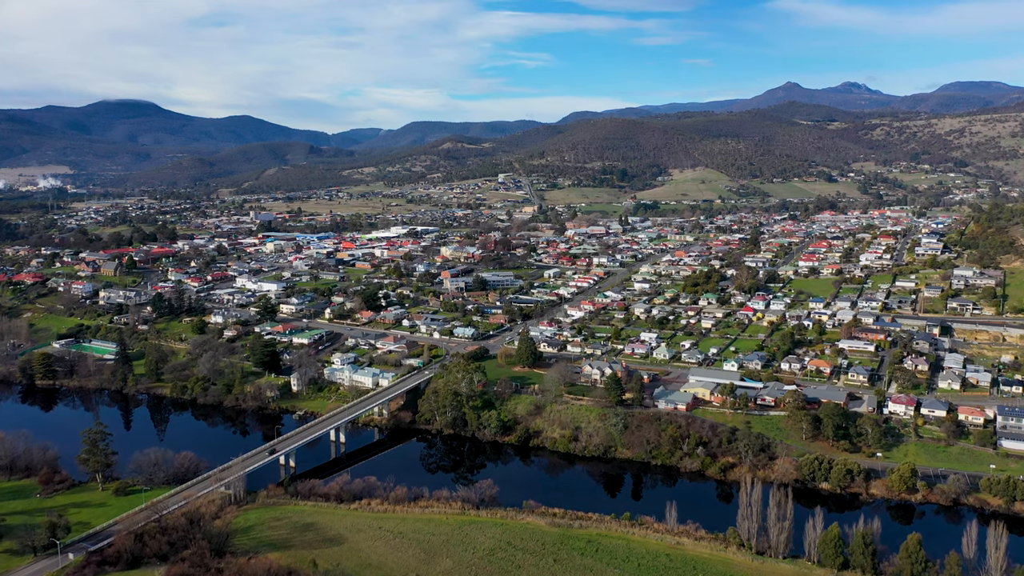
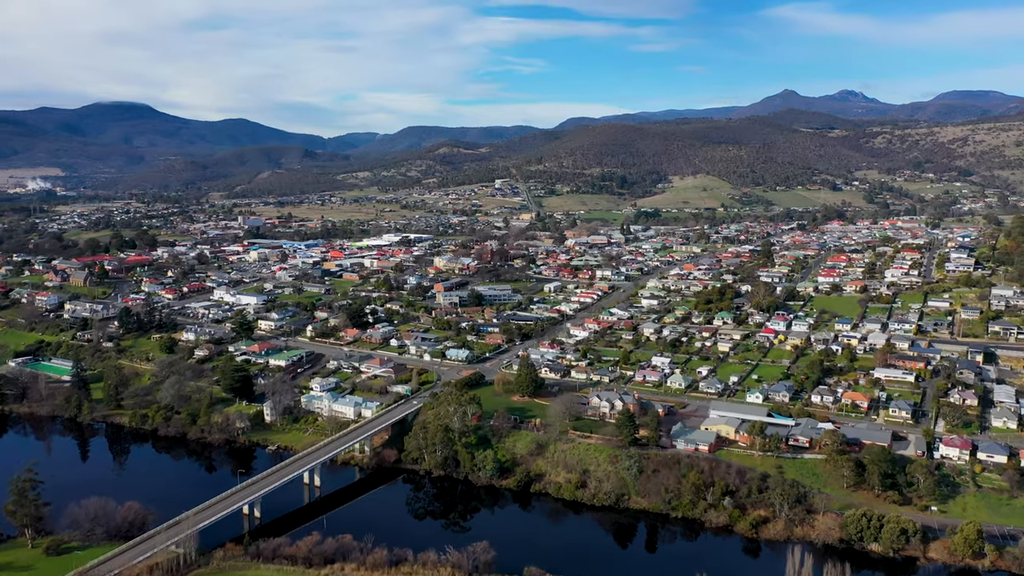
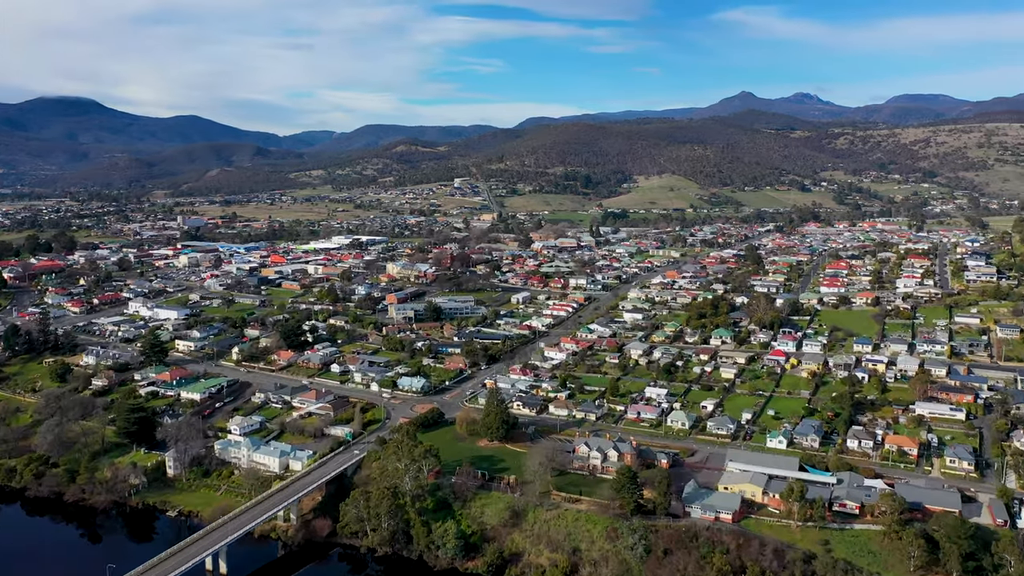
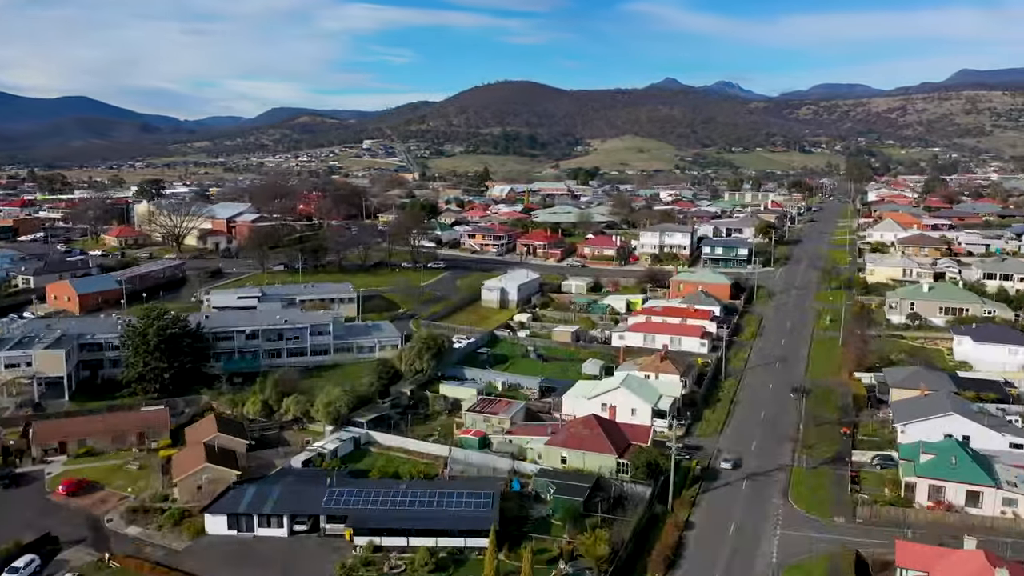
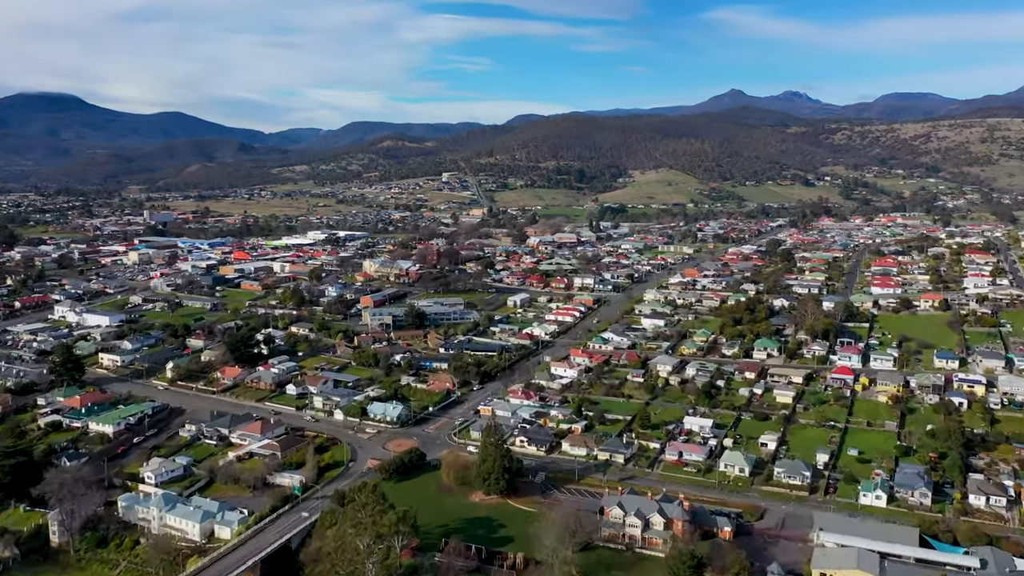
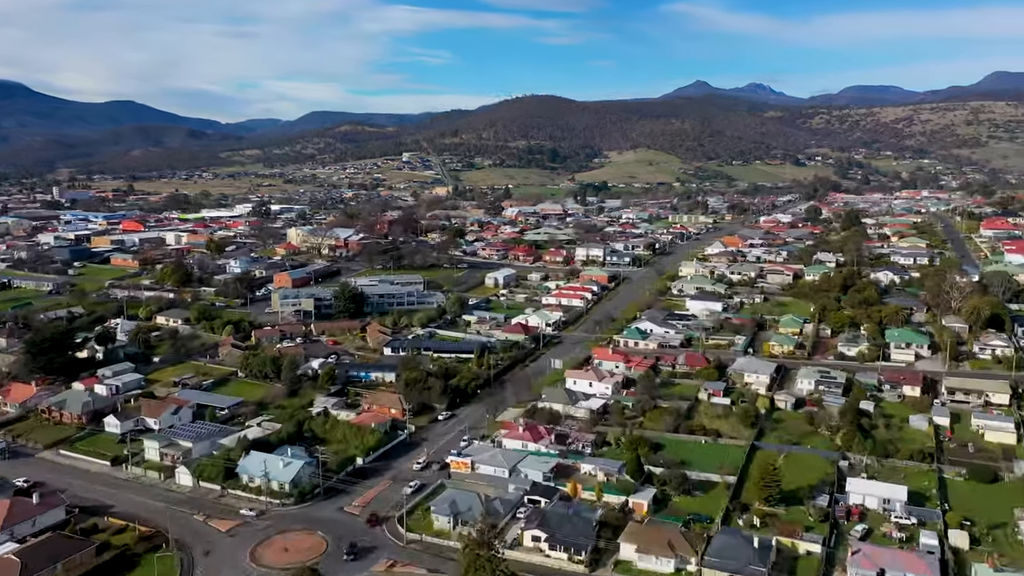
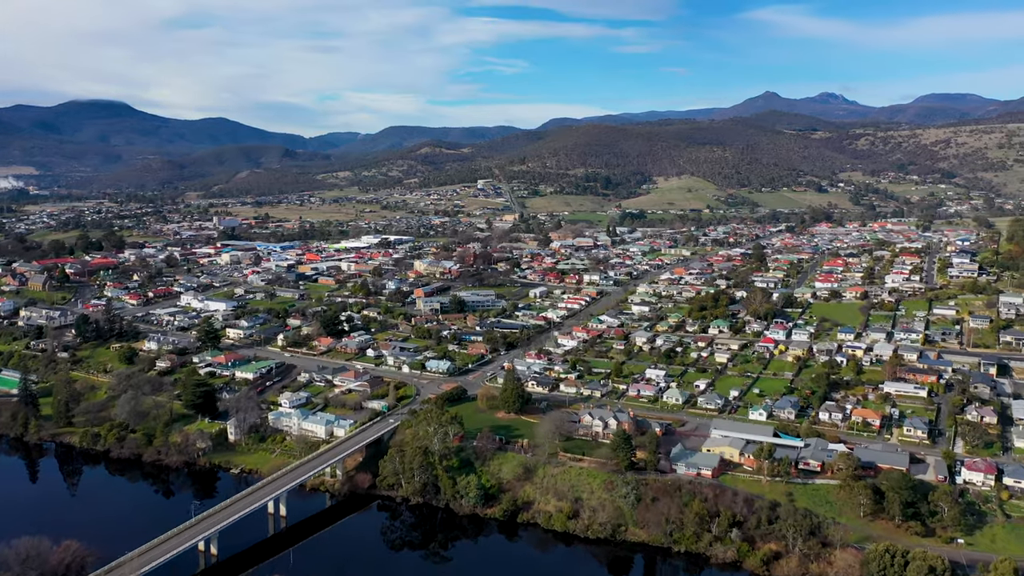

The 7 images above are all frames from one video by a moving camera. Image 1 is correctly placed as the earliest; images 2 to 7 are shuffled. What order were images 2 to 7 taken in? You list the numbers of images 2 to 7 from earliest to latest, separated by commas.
2, 7, 3, 5, 6, 4
